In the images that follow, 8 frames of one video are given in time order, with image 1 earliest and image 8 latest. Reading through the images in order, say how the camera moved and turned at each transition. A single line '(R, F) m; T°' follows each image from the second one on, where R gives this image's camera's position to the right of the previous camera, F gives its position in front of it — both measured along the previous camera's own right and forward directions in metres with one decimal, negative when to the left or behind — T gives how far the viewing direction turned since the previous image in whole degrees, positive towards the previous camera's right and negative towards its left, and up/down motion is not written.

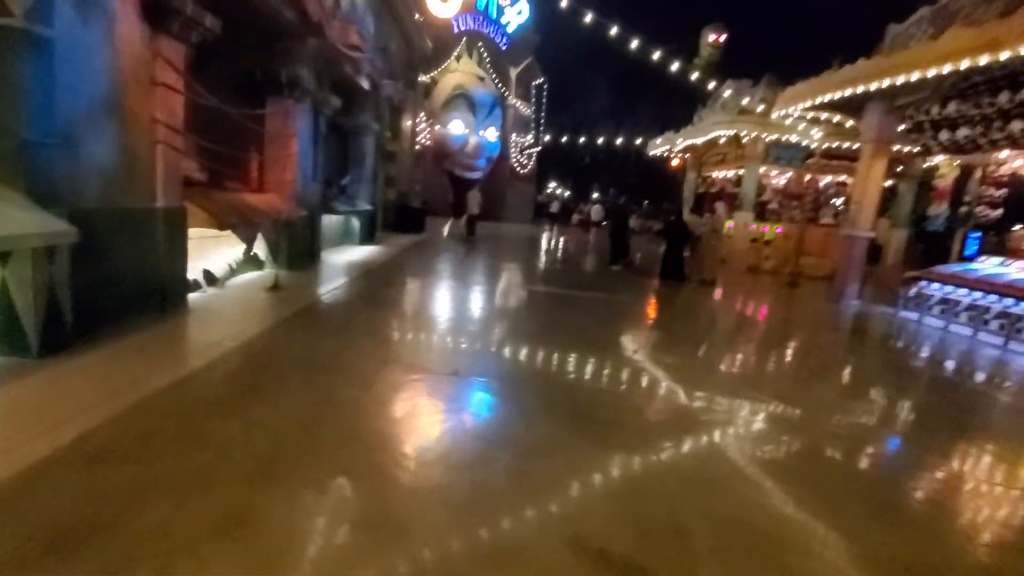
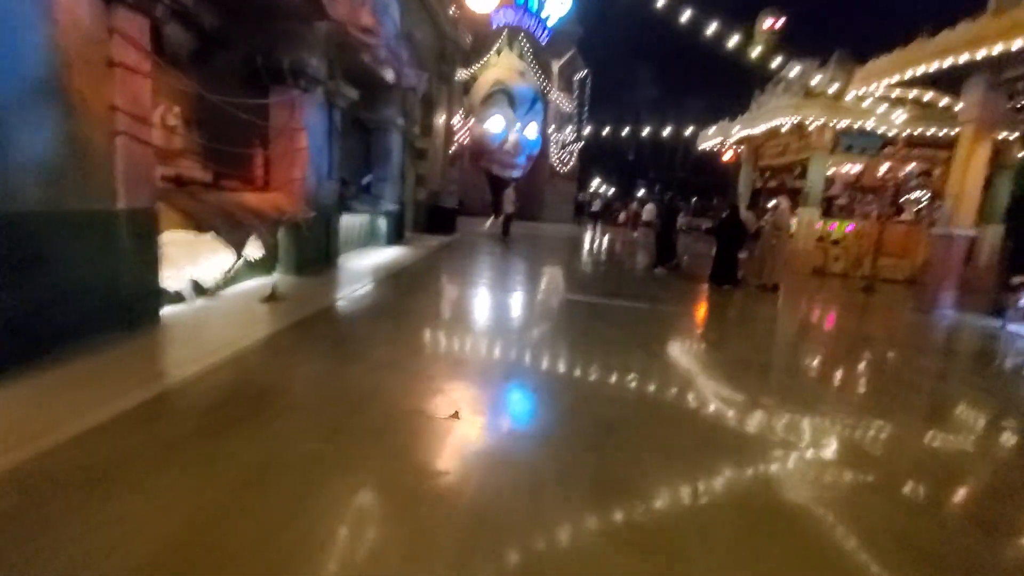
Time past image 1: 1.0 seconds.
(+0.2, +0.9) m; -5°
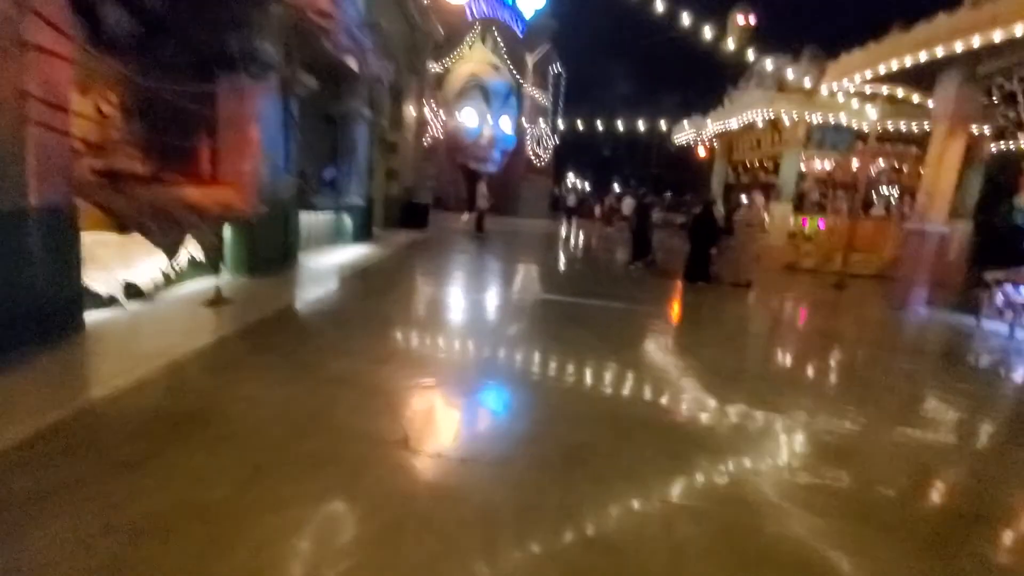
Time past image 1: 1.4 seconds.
(+0.1, +0.3) m; +3°
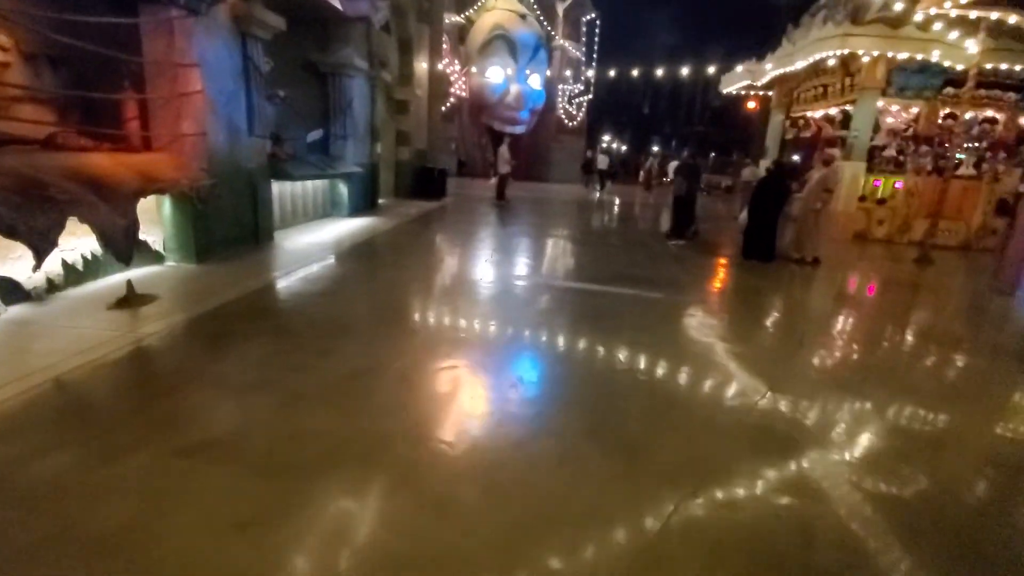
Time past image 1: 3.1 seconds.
(+0.3, +1.3) m; -4°
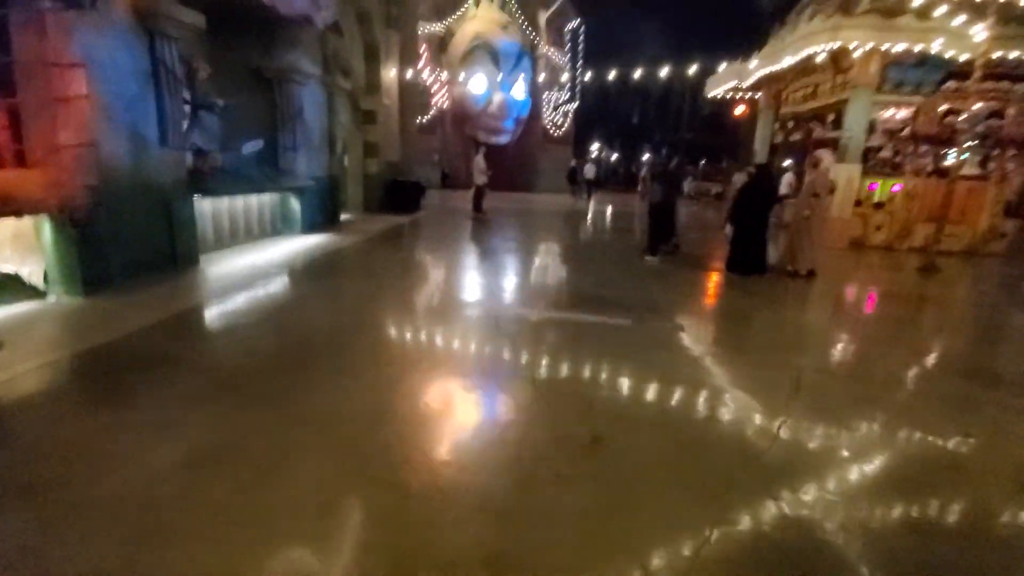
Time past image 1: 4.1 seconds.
(+0.4, +0.8) m; 0°
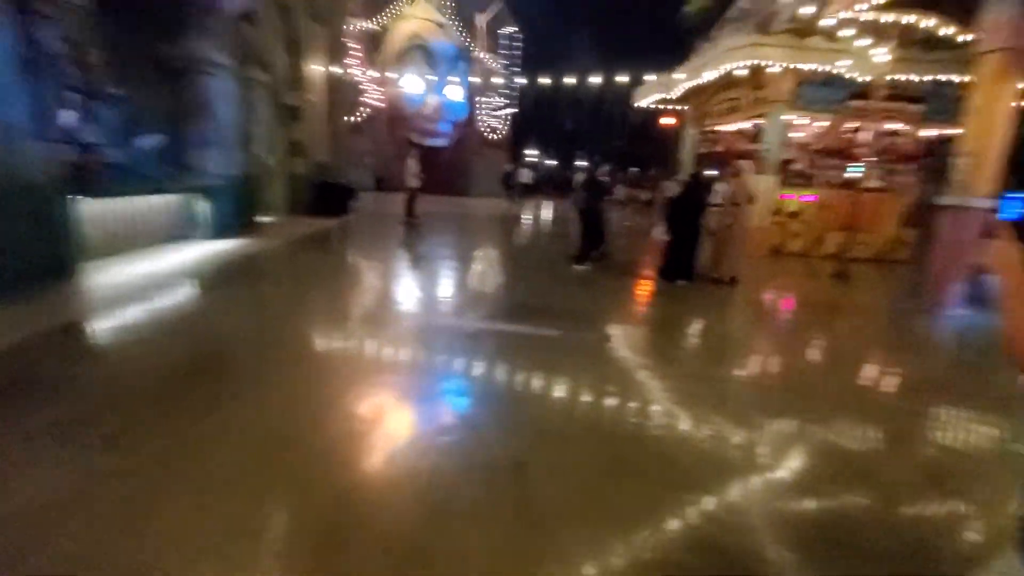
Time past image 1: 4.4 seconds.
(+0.1, +0.2) m; +7°
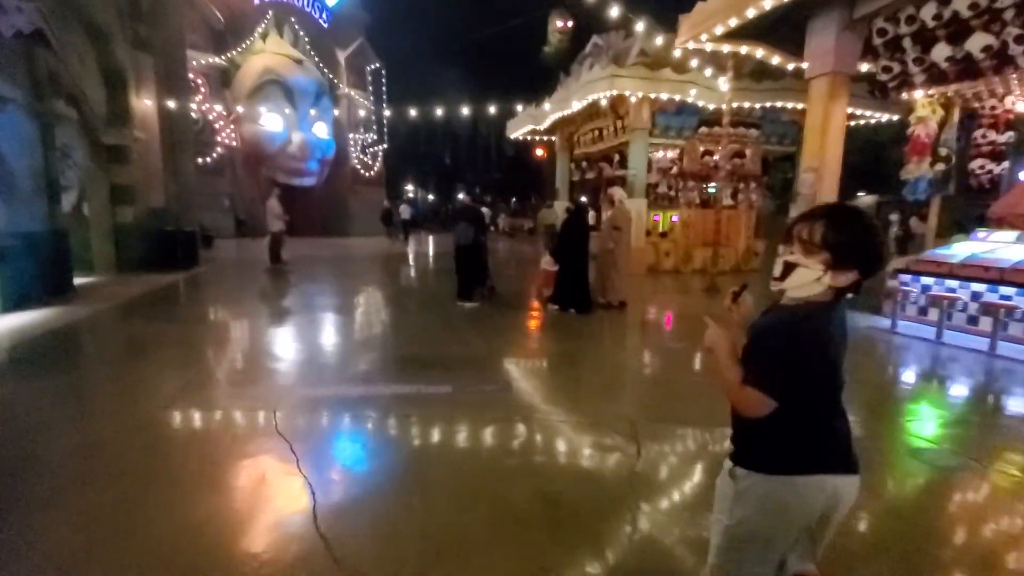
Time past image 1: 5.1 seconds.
(+0.1, +0.5) m; +12°
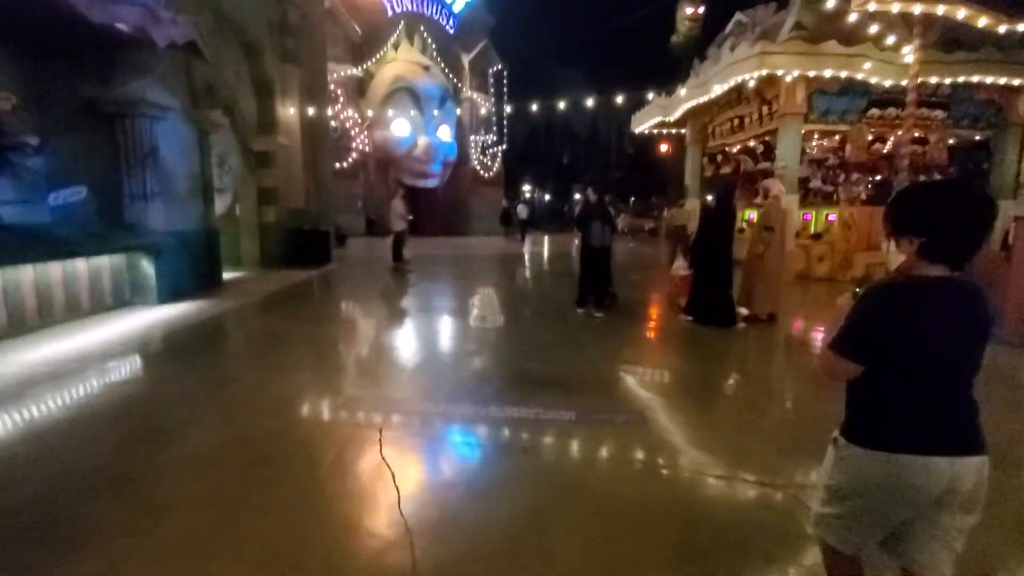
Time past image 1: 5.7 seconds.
(-0.2, +0.6) m; -13°
